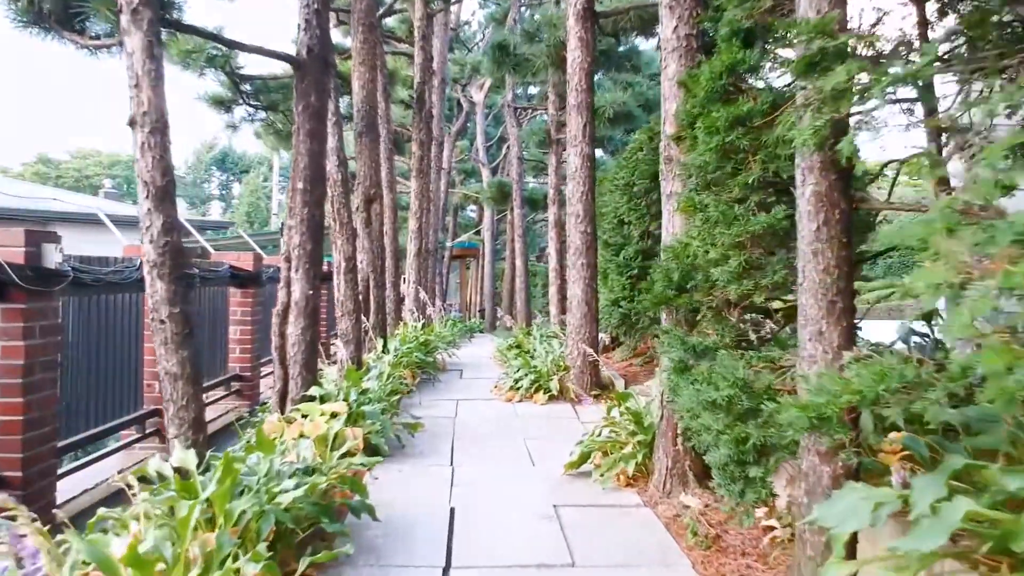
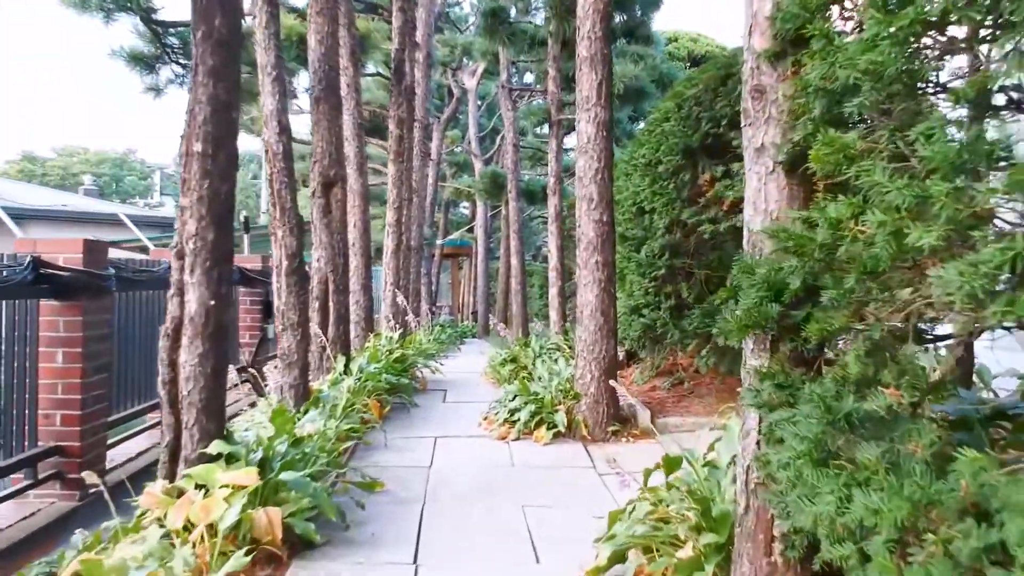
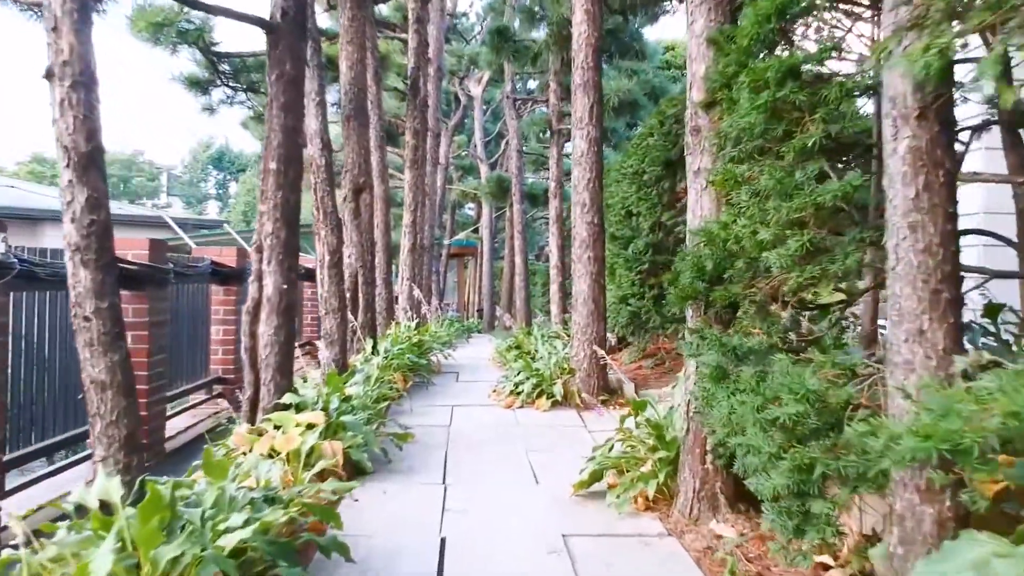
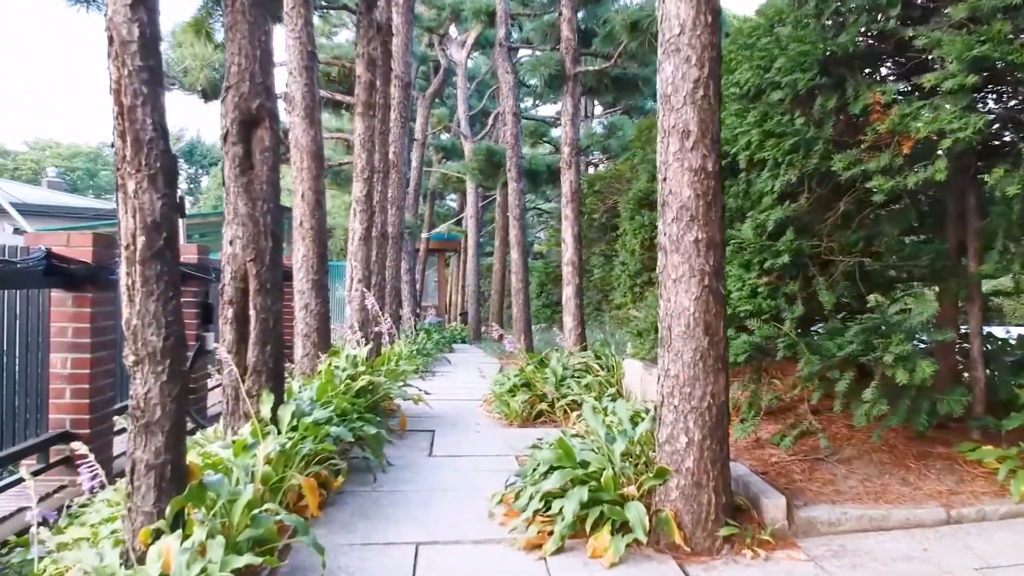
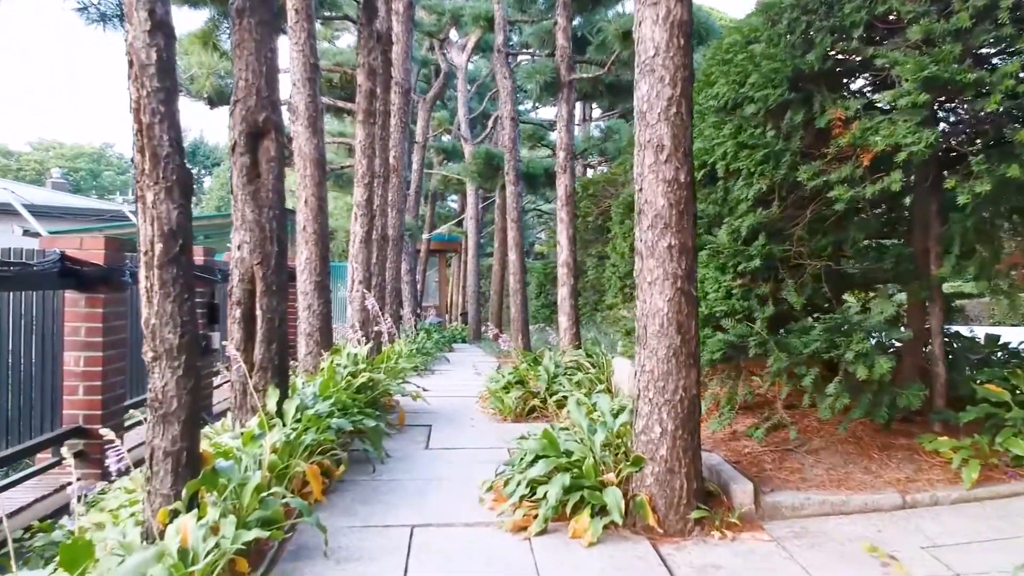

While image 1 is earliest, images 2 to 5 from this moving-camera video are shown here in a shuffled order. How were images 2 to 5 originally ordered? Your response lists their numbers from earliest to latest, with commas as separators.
3, 2, 5, 4
